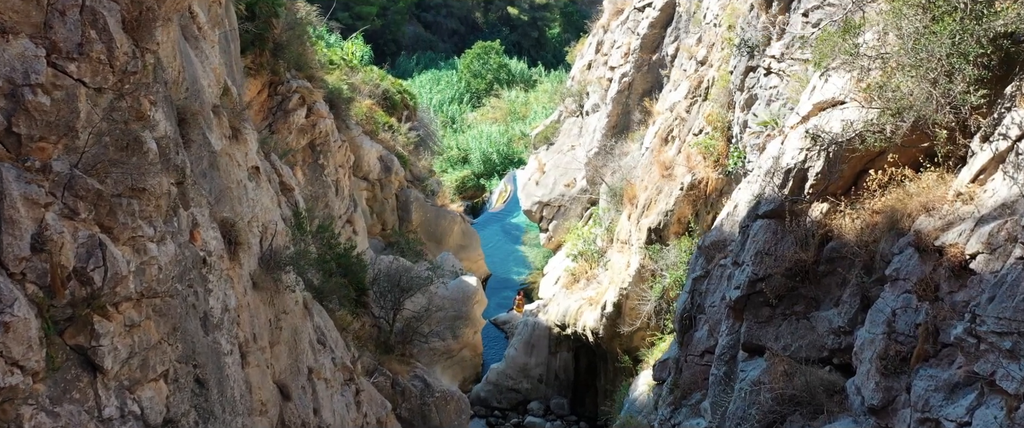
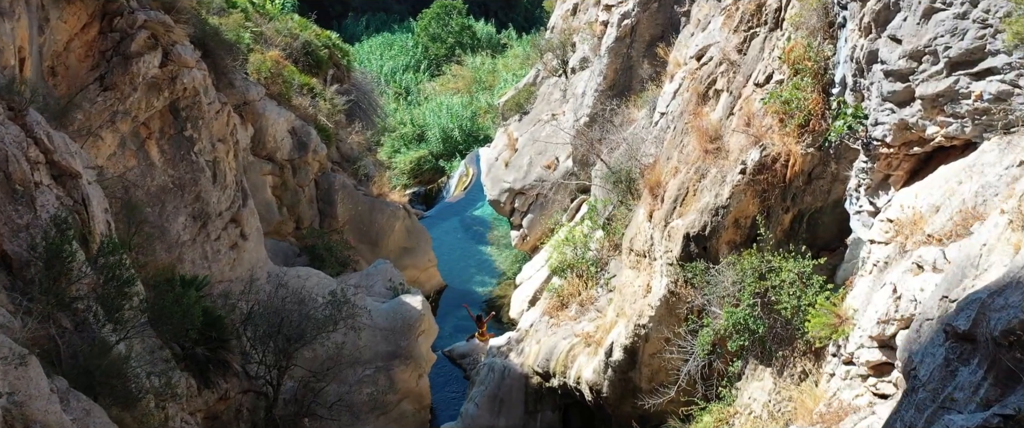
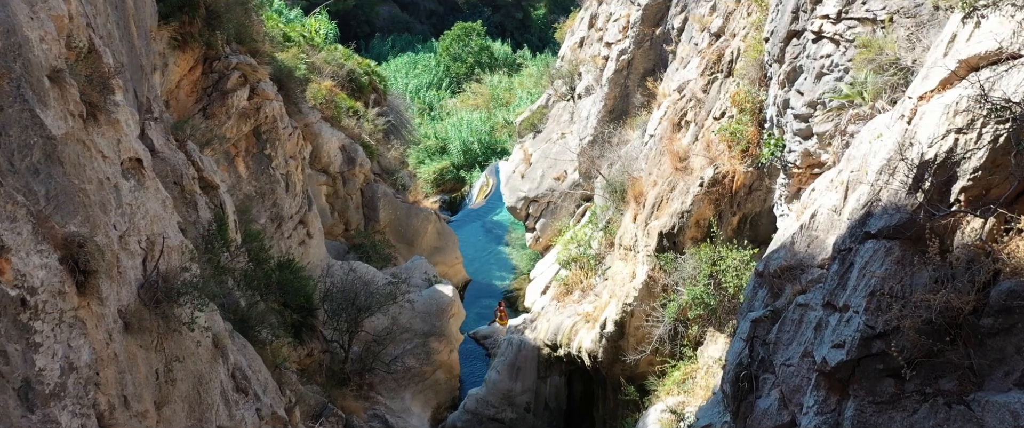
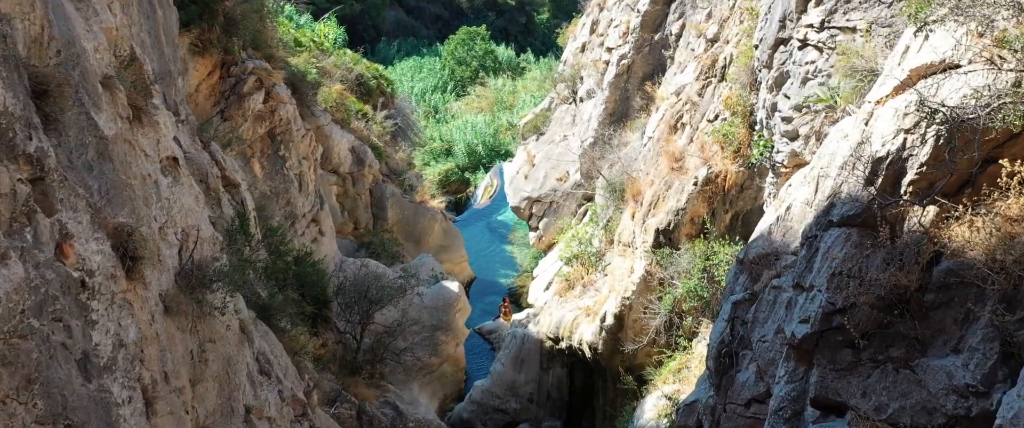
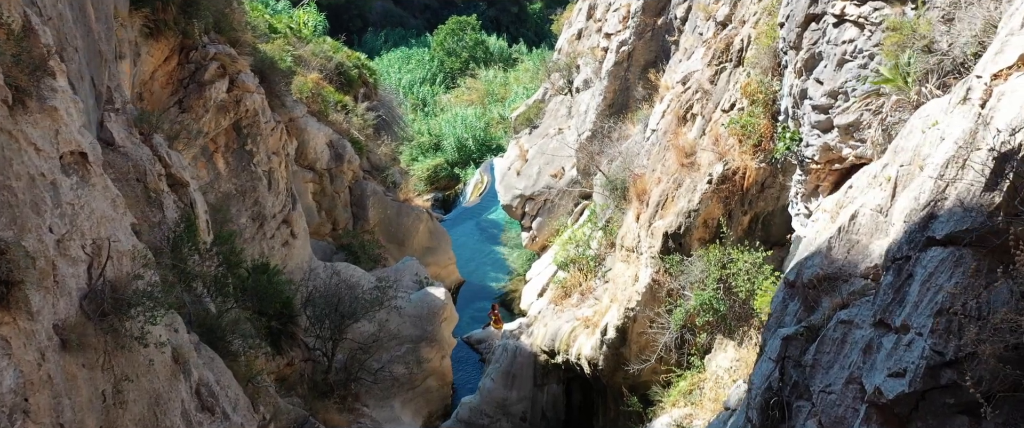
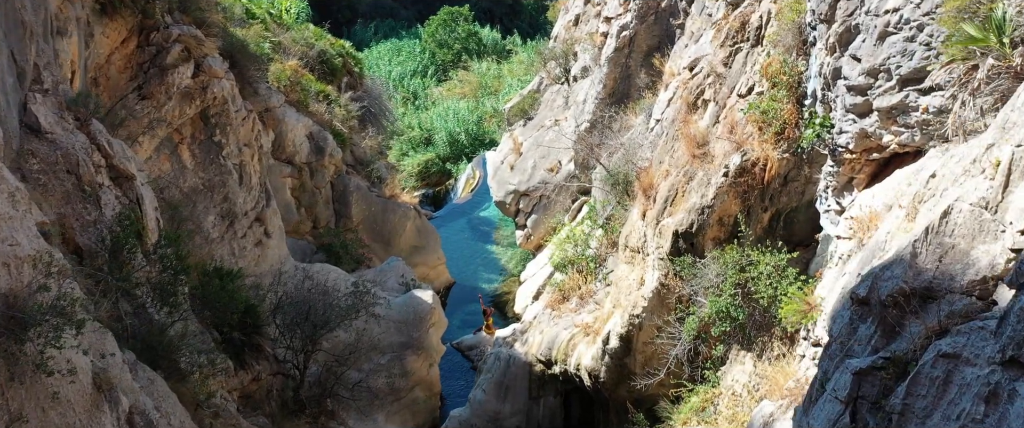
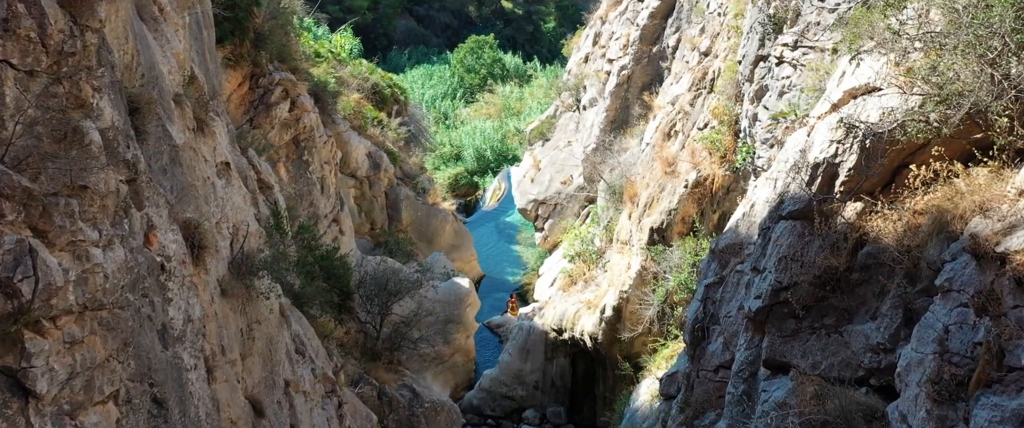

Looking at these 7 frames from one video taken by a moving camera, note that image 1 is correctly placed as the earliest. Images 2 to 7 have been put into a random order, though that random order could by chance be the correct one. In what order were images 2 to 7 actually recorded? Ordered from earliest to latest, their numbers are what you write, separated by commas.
7, 4, 3, 5, 6, 2
